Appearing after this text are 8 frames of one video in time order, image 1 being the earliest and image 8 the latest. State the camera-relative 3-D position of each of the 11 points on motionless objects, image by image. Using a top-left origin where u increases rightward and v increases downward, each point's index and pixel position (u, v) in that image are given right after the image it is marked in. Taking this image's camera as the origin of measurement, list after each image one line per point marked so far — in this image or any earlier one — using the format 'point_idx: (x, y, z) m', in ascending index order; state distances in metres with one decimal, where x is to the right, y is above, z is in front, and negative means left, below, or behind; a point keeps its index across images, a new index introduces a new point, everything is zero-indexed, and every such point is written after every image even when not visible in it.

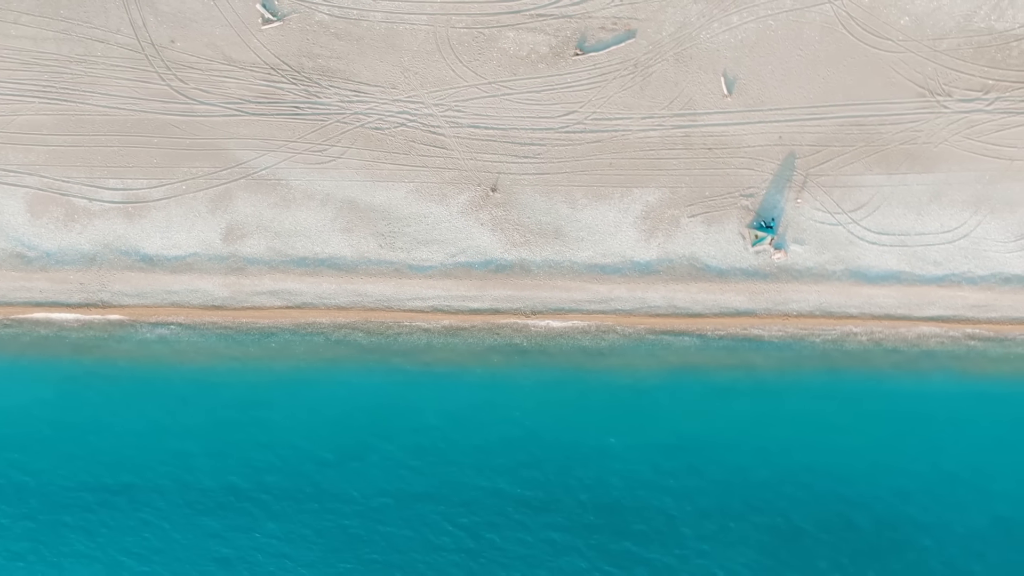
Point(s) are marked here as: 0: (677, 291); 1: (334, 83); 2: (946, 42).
0: (+2.4, 0.0, +9.0) m
1: (-2.6, +3.0, +8.8) m
2: (+6.3, +3.6, +8.8) m
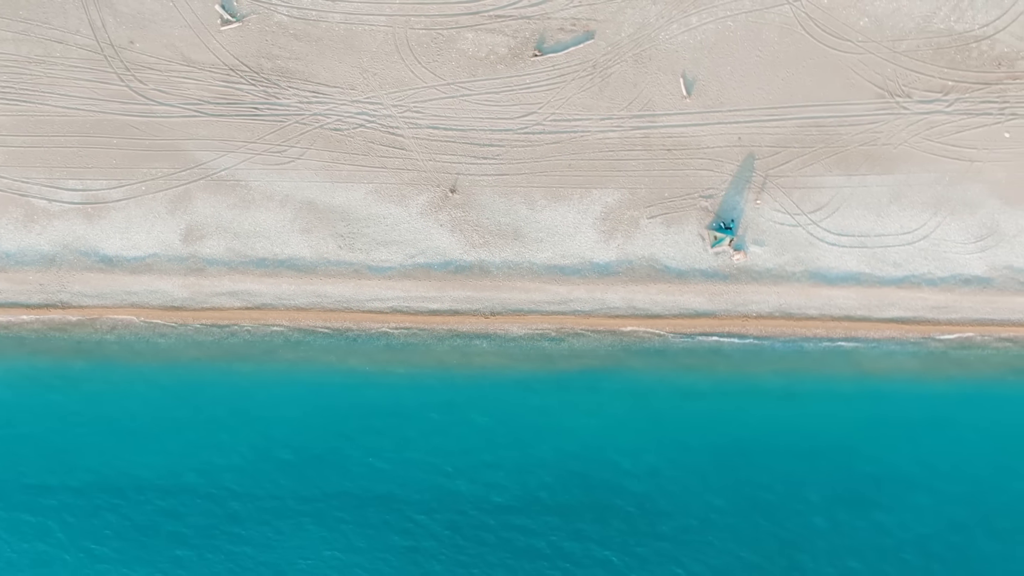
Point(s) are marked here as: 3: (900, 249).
0: (+1.8, -0.1, +9.0) m
1: (-3.2, +2.9, +8.8) m
2: (+5.7, +3.6, +8.8) m
3: (+5.7, +0.6, +8.9) m
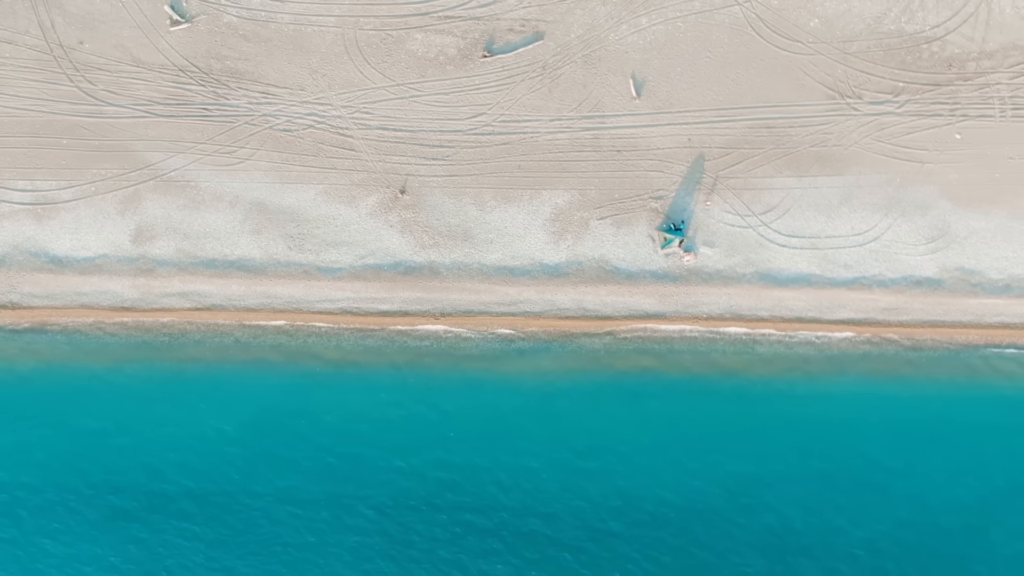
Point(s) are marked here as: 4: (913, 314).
0: (+1.1, -0.1, +8.9) m
1: (-3.9, +2.9, +8.8) m
2: (+5.0, +3.5, +8.8) m
3: (+4.9, +0.5, +8.9) m
4: (+5.9, -0.4, +9.0) m
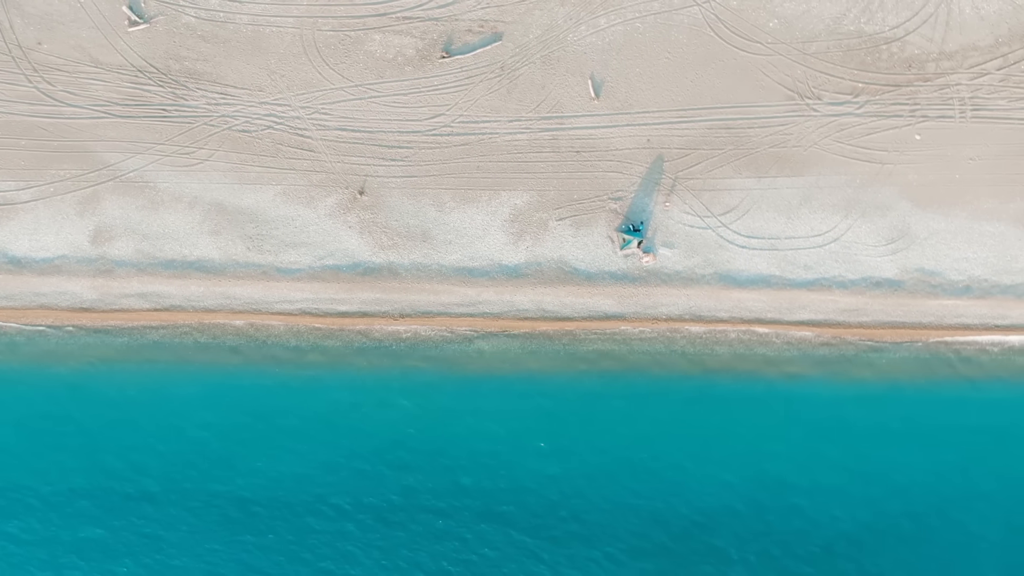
0: (+0.5, -0.1, +8.9) m
1: (-4.5, +2.9, +8.8) m
2: (+4.4, +3.5, +8.8) m
3: (+4.4, +0.5, +8.9) m
4: (+5.3, -0.4, +8.9) m
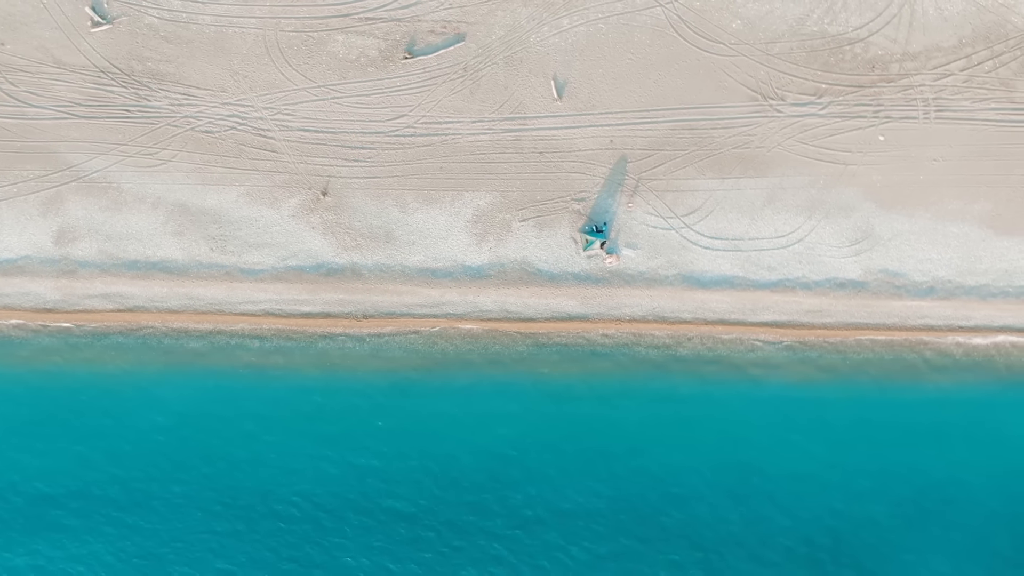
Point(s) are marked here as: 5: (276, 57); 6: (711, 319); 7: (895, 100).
0: (-0.1, -0.1, +8.9) m
1: (-5.0, +2.9, +8.8) m
2: (+3.8, +3.5, +8.8) m
3: (+3.8, +0.5, +8.9) m
4: (+4.8, -0.4, +8.9) m
5: (-3.4, +3.3, +8.8) m
6: (+2.9, -0.5, +9.0) m
7: (+5.5, +2.7, +8.8) m
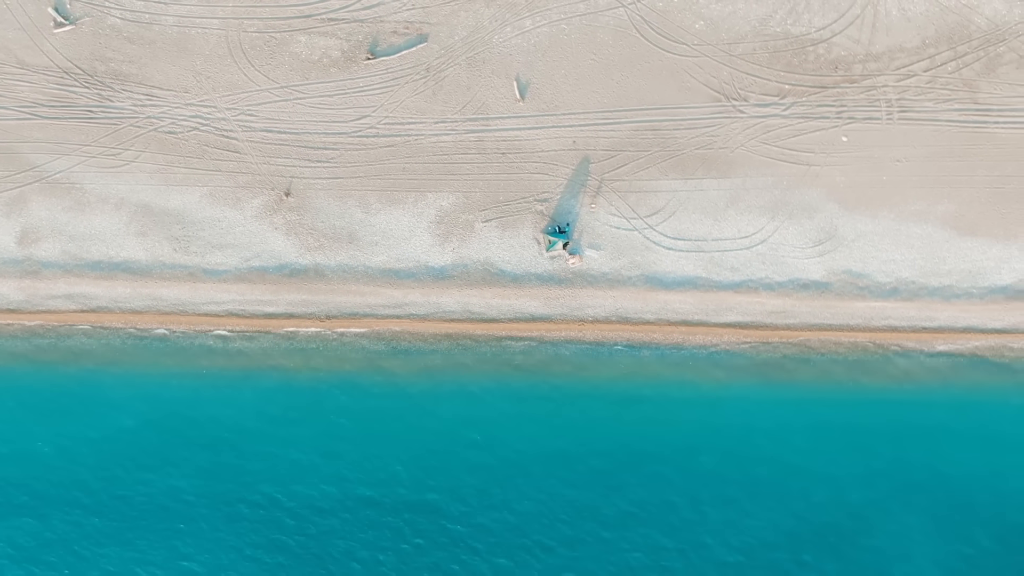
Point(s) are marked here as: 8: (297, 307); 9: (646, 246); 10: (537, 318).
0: (-0.6, -0.1, +8.9) m
1: (-5.5, +2.9, +8.8) m
2: (+3.3, +3.5, +8.8) m
3: (+3.3, +0.5, +8.9) m
4: (+4.2, -0.4, +8.9) m
5: (-3.9, +3.3, +8.8) m
6: (+2.4, -0.5, +9.0) m
7: (+5.0, +2.7, +8.8) m
8: (-3.2, -0.3, +9.0) m
9: (+2.0, +0.6, +8.9) m
10: (+0.4, -0.4, +9.0) m
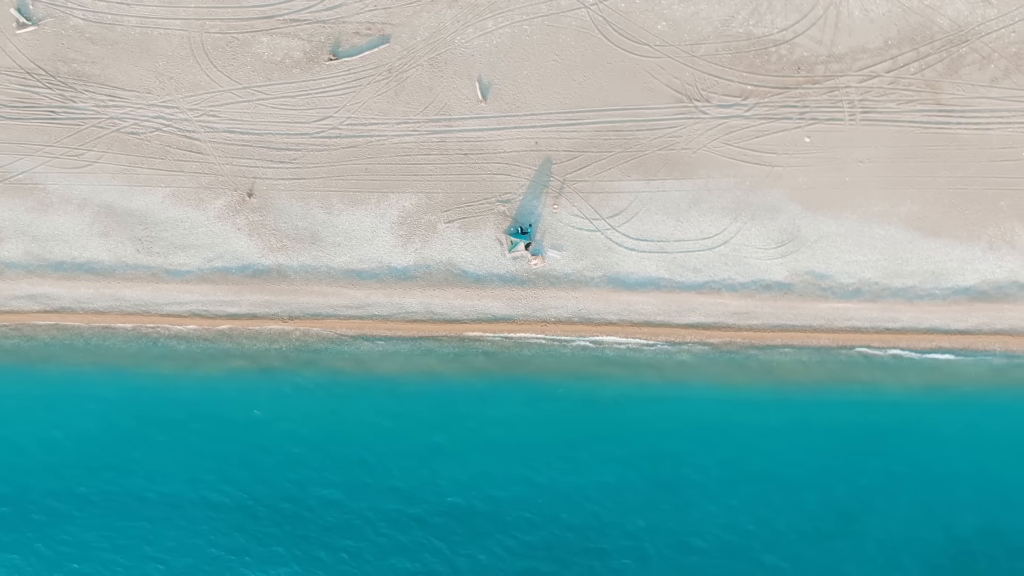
0: (-1.1, -0.1, +8.9) m
1: (-6.1, +2.9, +8.8) m
2: (+2.8, +3.5, +8.8) m
3: (+2.7, +0.5, +8.9) m
4: (+3.7, -0.4, +8.9) m
5: (-4.5, +3.3, +8.8) m
6: (+1.8, -0.5, +9.0) m
7: (+4.4, +2.7, +8.8) m
8: (-3.7, -0.3, +9.0) m
9: (+1.4, +0.6, +8.9) m
10: (-0.2, -0.5, +9.0) m
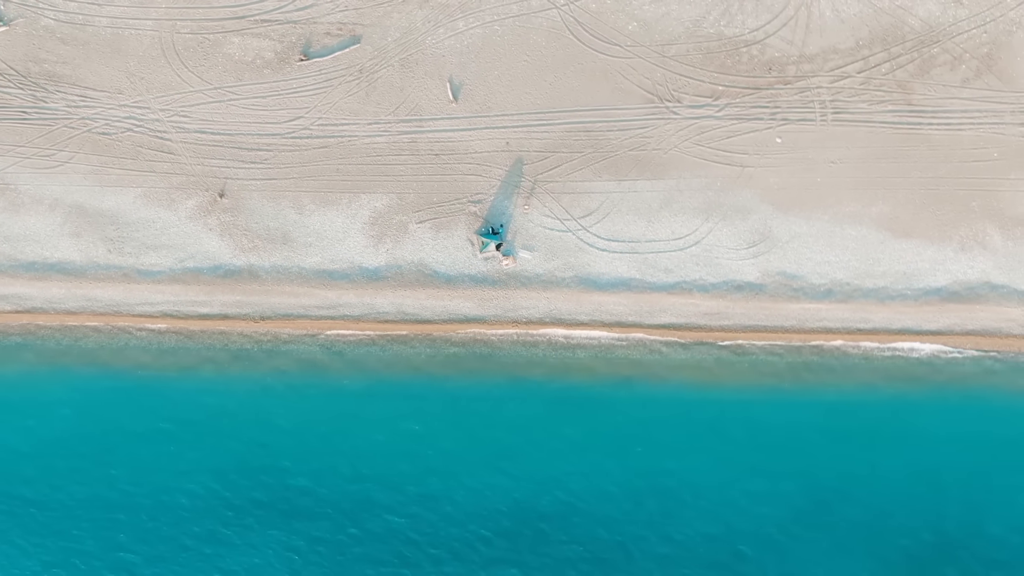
0: (-1.6, -0.1, +8.9) m
1: (-6.5, +2.9, +8.8) m
2: (+2.3, +3.5, +8.8) m
3: (+2.3, +0.5, +8.9) m
4: (+3.3, -0.5, +8.9) m
5: (-4.9, +3.3, +8.8) m
6: (+1.4, -0.5, +9.0) m
7: (+4.0, +2.7, +8.8) m
8: (-4.1, -0.3, +9.0) m
9: (+1.0, +0.6, +8.9) m
10: (-0.6, -0.5, +9.0) m
